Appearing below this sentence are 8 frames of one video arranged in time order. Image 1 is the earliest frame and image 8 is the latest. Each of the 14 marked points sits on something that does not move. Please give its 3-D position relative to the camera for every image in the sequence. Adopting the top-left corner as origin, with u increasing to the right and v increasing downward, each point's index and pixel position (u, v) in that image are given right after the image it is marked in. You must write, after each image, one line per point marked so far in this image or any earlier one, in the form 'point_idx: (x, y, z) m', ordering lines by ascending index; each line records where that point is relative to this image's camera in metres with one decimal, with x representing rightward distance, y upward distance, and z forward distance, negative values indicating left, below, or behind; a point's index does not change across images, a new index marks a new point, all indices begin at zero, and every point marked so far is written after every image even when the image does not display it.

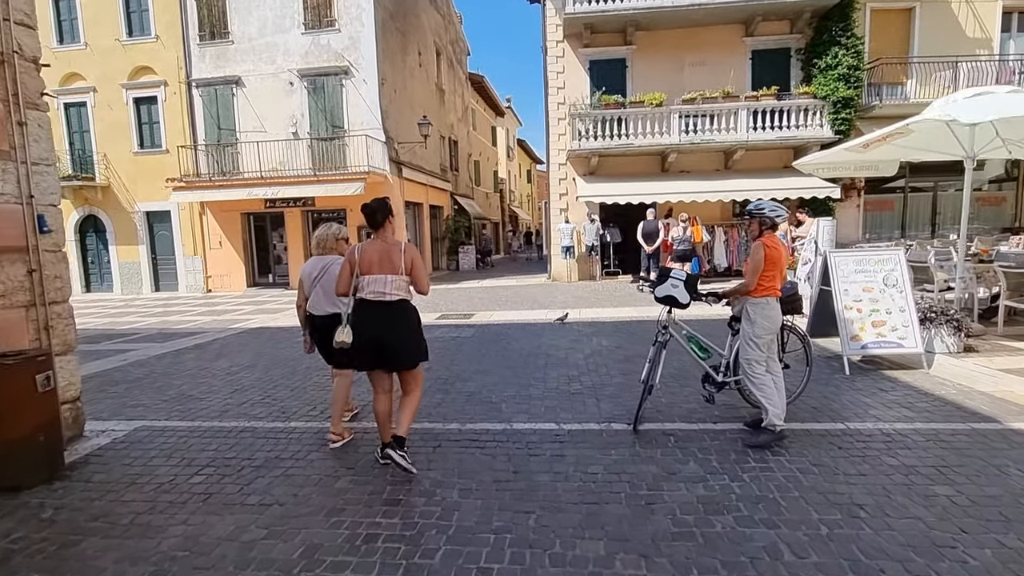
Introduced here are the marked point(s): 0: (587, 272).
0: (+2.3, +0.5, +15.9) m
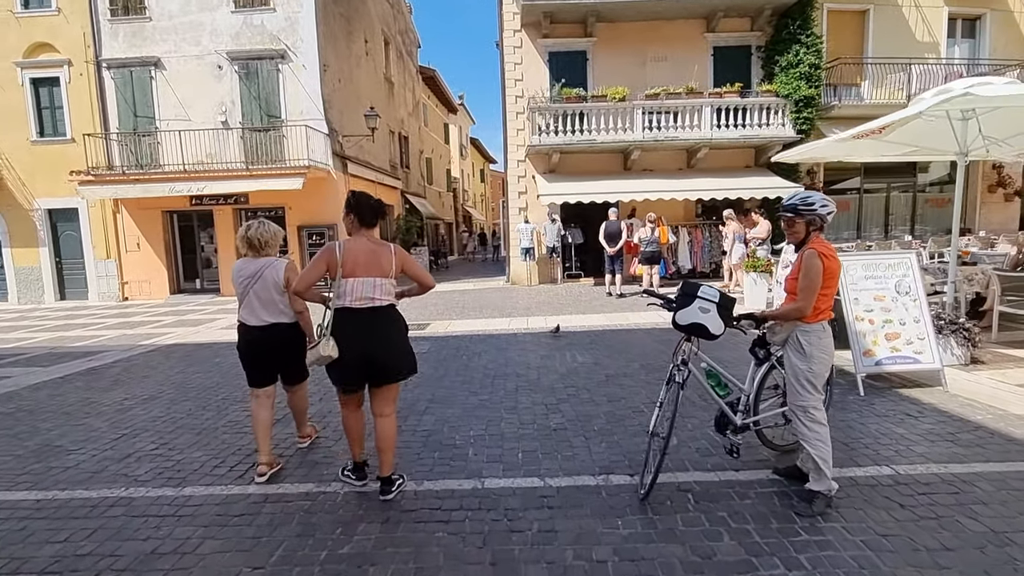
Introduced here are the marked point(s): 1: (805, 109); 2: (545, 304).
0: (+1.0, +0.4, +15.1) m
1: (+7.9, +4.8, +13.8) m
2: (+0.7, -0.4, +11.6) m
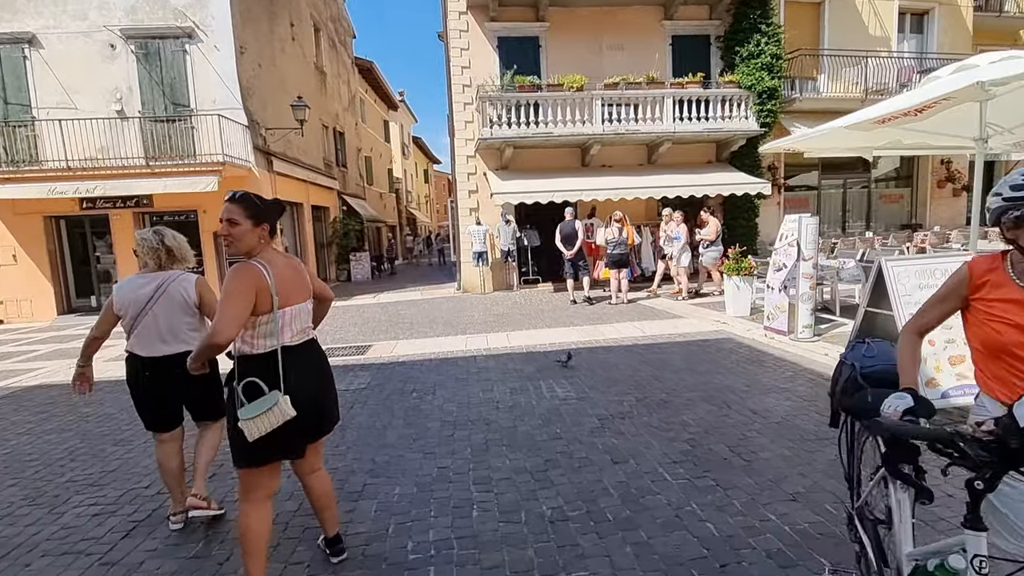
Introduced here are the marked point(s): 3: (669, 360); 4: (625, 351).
0: (-0.2, +0.2, +13.8) m
1: (+6.6, +4.8, +13.2) m
2: (-0.2, -0.5, +10.3) m
3: (+1.9, -0.9, +6.1) m
4: (+1.5, -0.8, +6.8) m
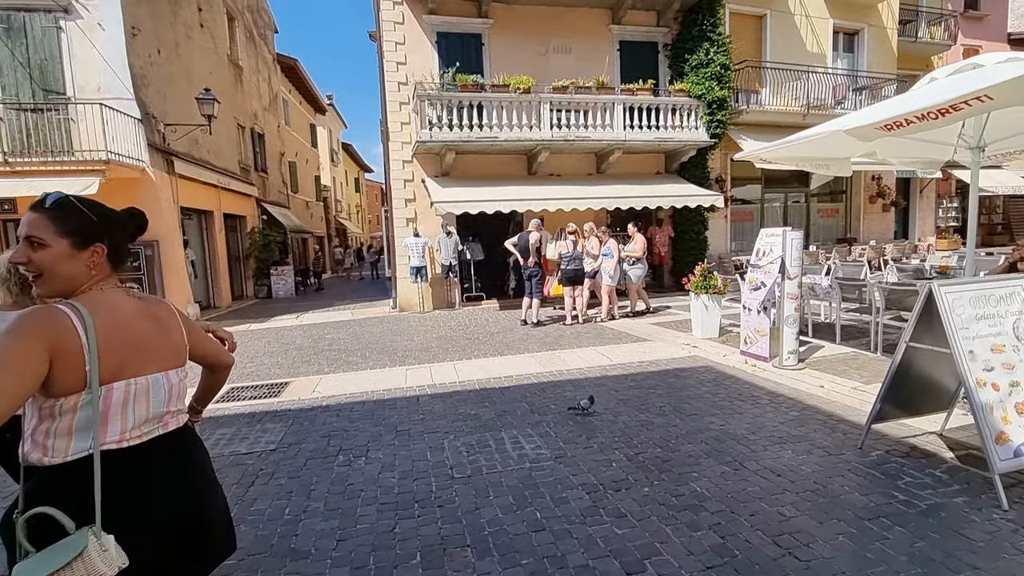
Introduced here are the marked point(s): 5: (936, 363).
0: (-1.7, -0.3, +12.6) m
1: (+5.2, +4.4, +13.0) m
2: (-1.1, -0.9, +9.1) m
3: (+1.4, -1.1, +5.2) m
4: (+0.9, -1.1, +5.8) m
5: (+3.0, -0.6, +3.7) m
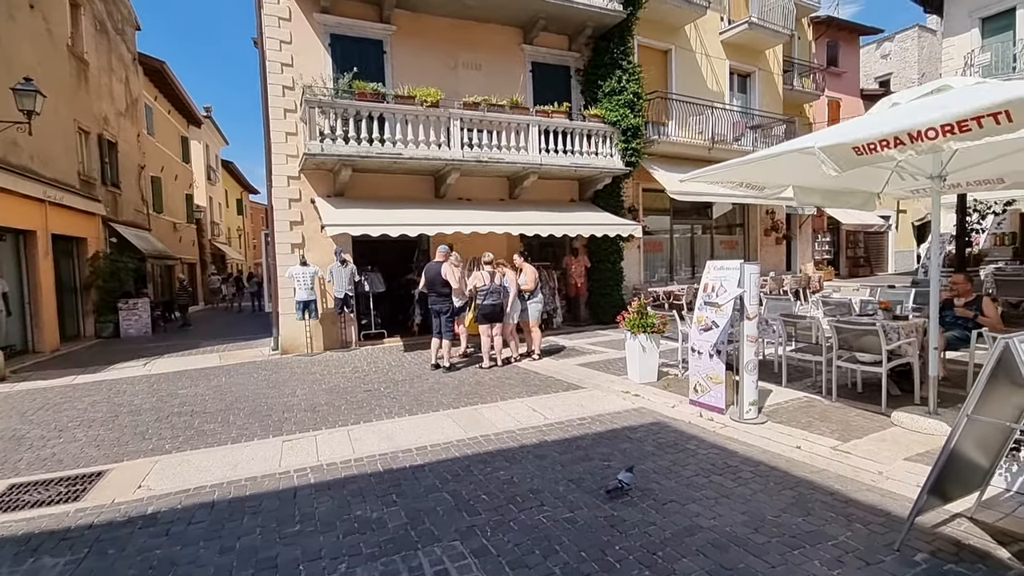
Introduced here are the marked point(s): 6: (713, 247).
0: (-3.6, -1.0, +10.8) m
1: (+2.9, +3.6, +12.7) m
2: (-2.4, -1.5, +7.4) m
3: (+0.8, -1.5, +4.1) m
4: (+0.2, -1.5, +4.6) m
5: (+2.6, -0.8, +2.9) m
6: (+6.2, +1.3, +16.1) m
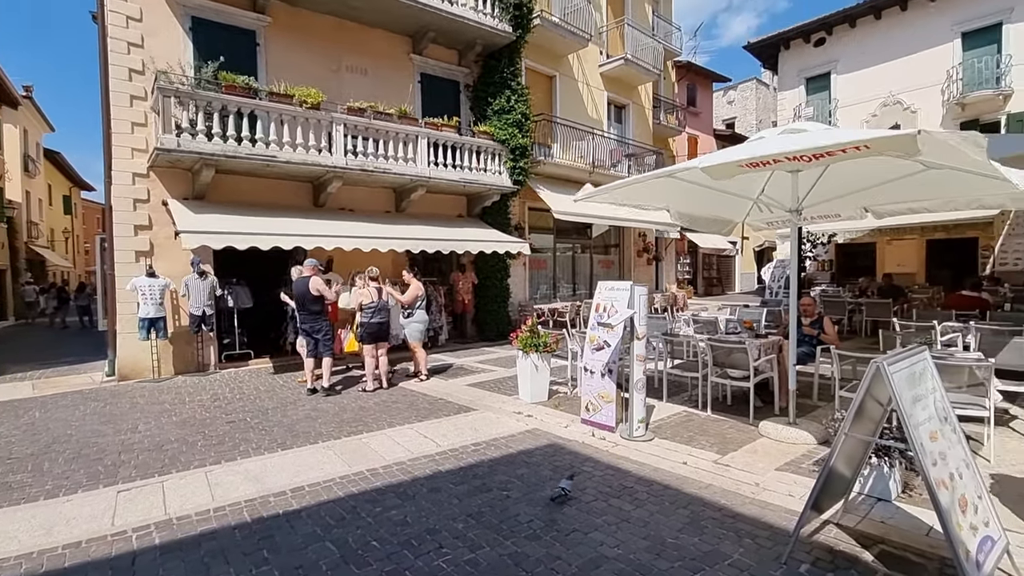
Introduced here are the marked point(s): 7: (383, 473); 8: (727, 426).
0: (-5.8, -1.3, +9.4) m
1: (+0.2, +3.2, +12.9) m
2: (-3.9, -1.7, +6.4) m
3: (0.0, -1.7, +3.9) m
4: (-0.7, -1.7, +4.2) m
5: (+2.1, -1.0, +3.2) m
6: (+2.6, +0.7, +16.9) m
7: (-1.2, -1.7, +4.7) m
8: (+2.4, -1.5, +5.7) m
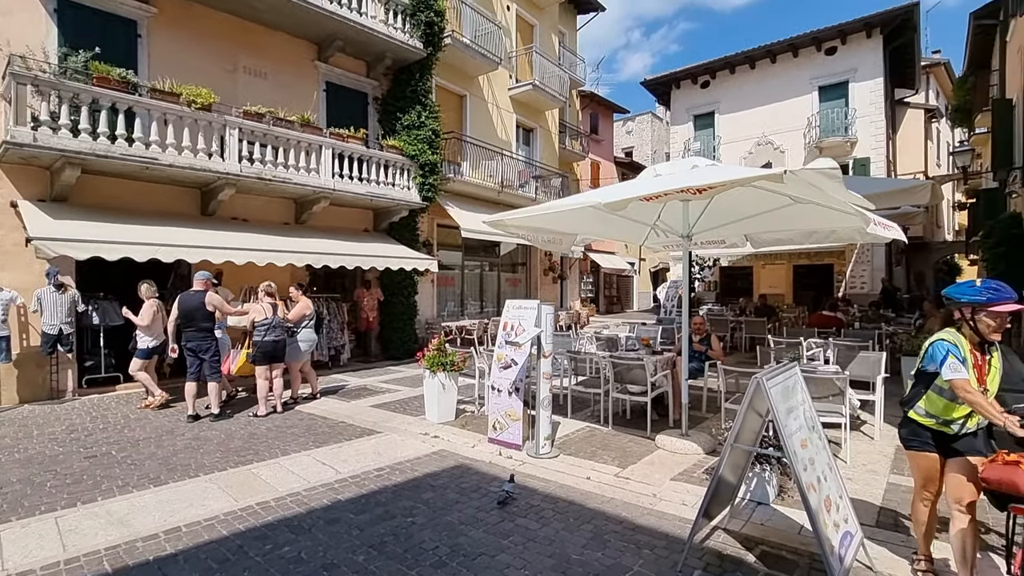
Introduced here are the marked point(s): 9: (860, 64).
0: (-7.4, -1.5, +8.2) m
1: (-2.1, +2.8, +12.8) m
2: (-5.0, -1.8, +5.5) m
3: (-0.7, -1.8, +3.7) m
4: (-1.4, -1.8, +3.9) m
5: (+1.5, -1.1, +3.4) m
6: (-0.4, +0.1, +17.1) m
7: (-2.0, -1.8, +4.3) m
8: (+1.3, -1.8, +6.0) m
9: (+13.1, +8.4, +19.4) m
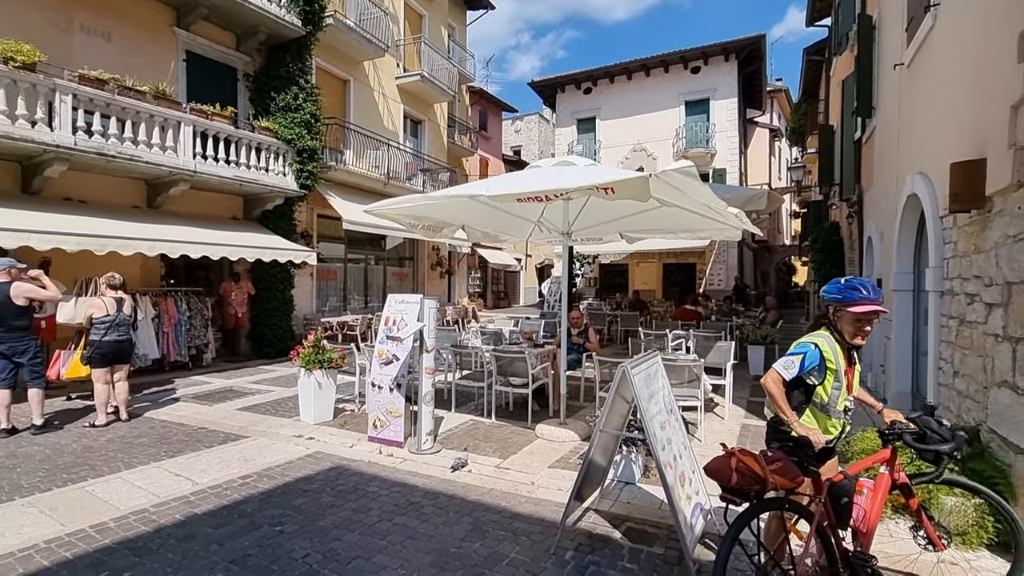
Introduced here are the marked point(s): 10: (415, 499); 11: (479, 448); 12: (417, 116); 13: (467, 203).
0: (-9.0, -1.4, +6.4) m
1: (-4.7, +2.9, +12.0) m
2: (-6.1, -1.8, +4.3) m
3: (-1.5, -1.7, +3.5) m
4: (-2.3, -1.8, +3.6) m
5: (+0.6, -1.1, +3.7) m
6: (-4.1, +0.3, +16.6) m
7: (-2.9, -1.8, +3.8) m
8: (0.0, -1.7, +6.1) m
9: (+8.7, +8.5, +21.7) m
10: (-0.8, -1.7, +4.3) m
11: (-0.4, -1.7, +5.6) m
12: (-3.3, +5.9, +17.7) m
13: (-0.5, +1.0, +6.2) m
